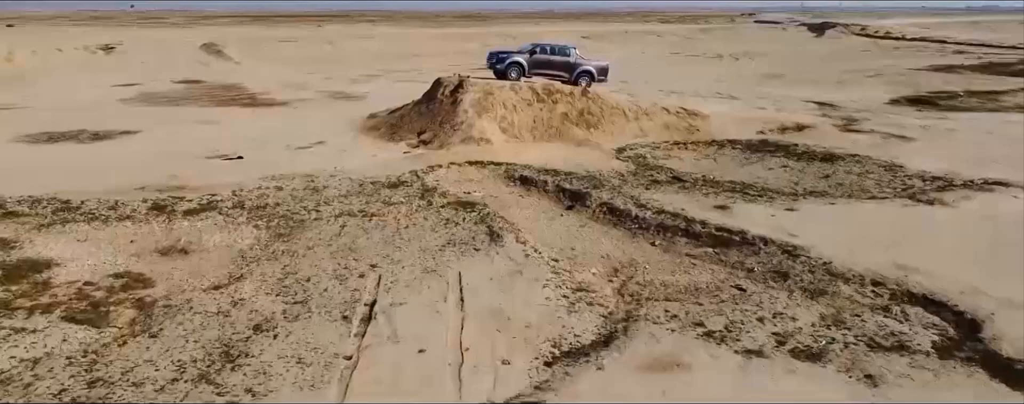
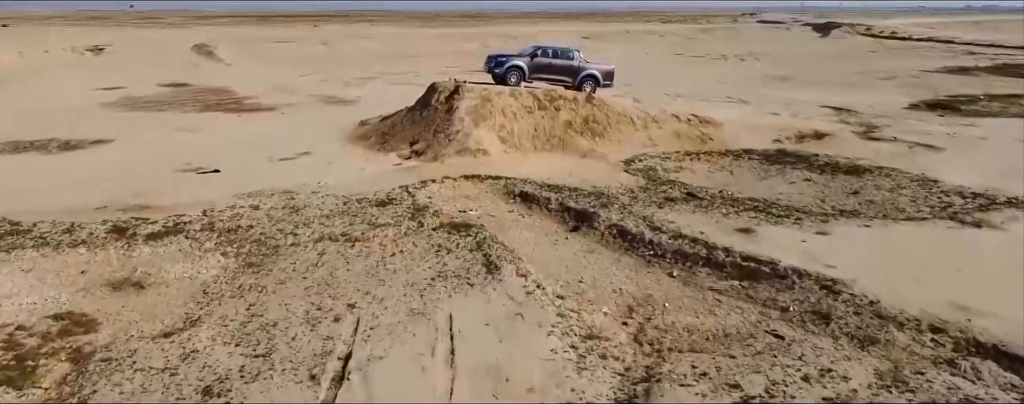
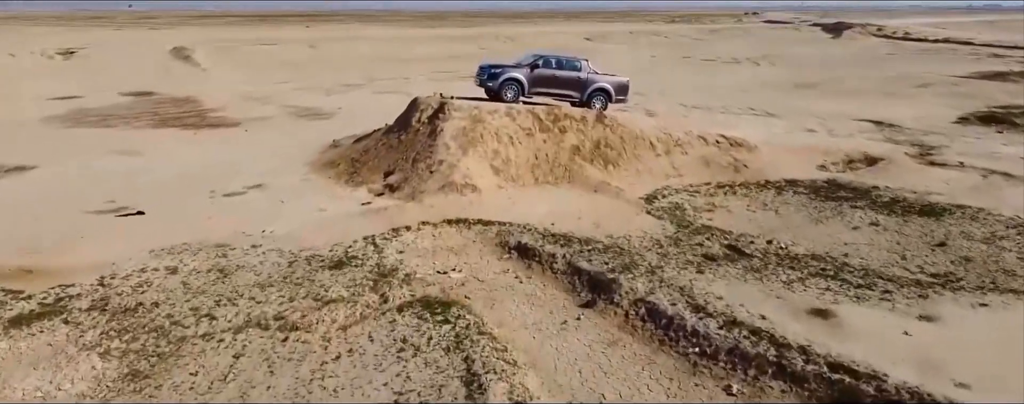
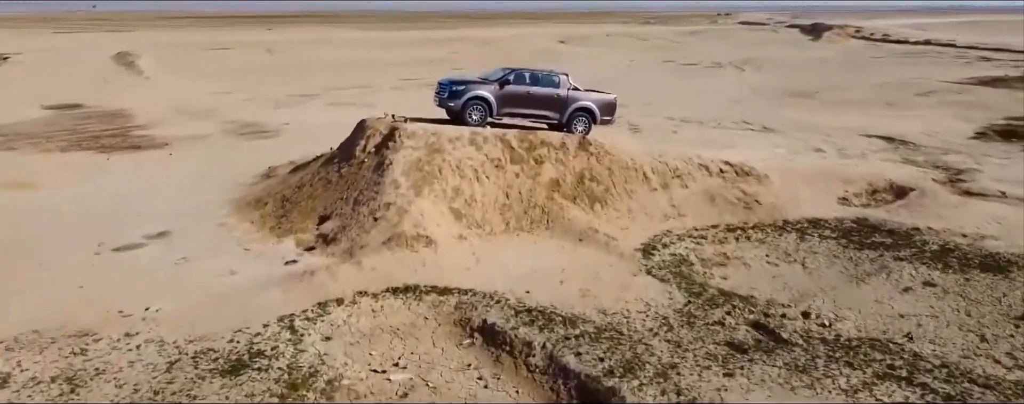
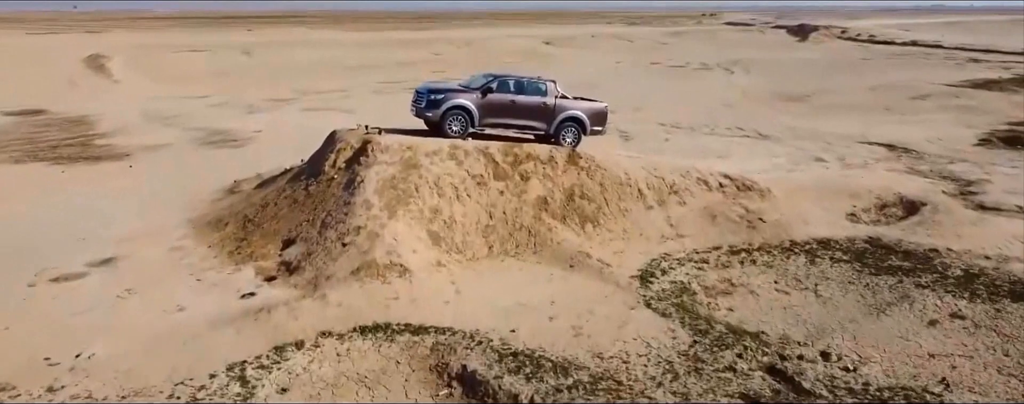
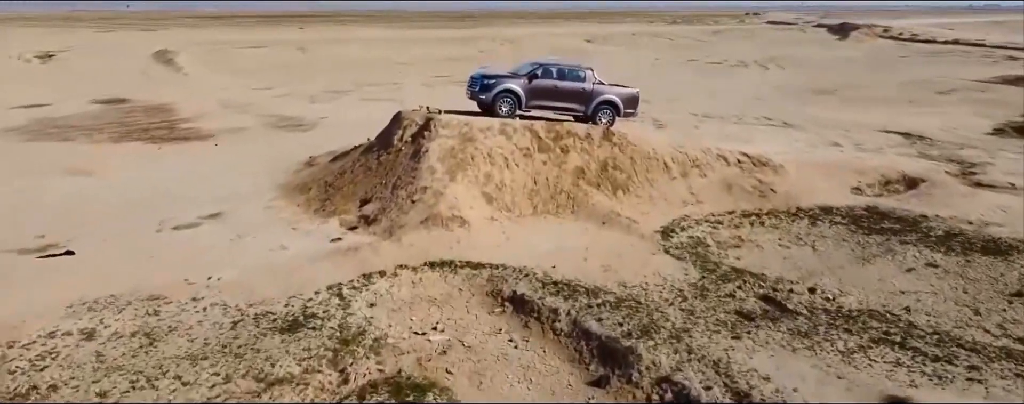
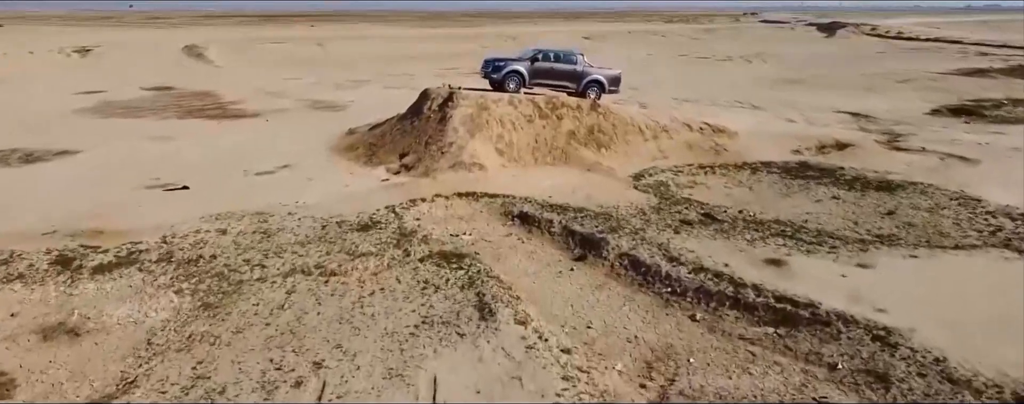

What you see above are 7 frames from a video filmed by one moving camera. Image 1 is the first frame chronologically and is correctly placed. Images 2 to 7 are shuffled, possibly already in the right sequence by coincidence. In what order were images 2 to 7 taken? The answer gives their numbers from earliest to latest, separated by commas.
2, 7, 3, 6, 4, 5
